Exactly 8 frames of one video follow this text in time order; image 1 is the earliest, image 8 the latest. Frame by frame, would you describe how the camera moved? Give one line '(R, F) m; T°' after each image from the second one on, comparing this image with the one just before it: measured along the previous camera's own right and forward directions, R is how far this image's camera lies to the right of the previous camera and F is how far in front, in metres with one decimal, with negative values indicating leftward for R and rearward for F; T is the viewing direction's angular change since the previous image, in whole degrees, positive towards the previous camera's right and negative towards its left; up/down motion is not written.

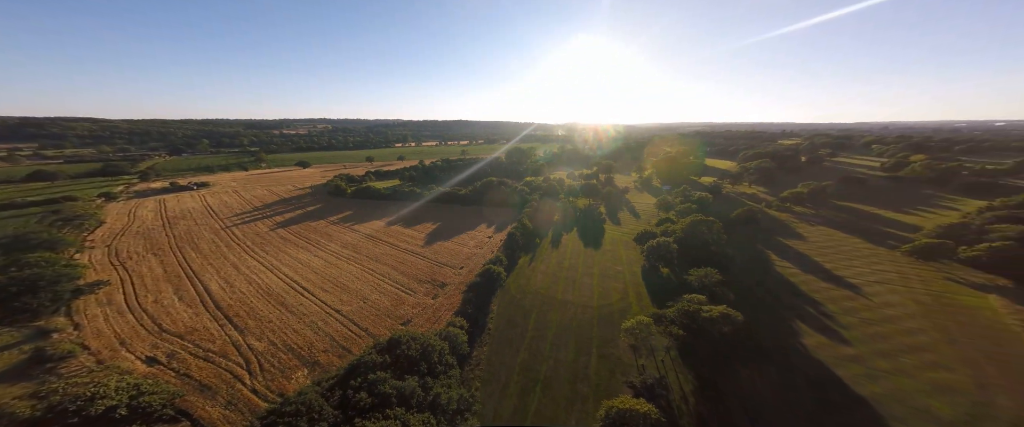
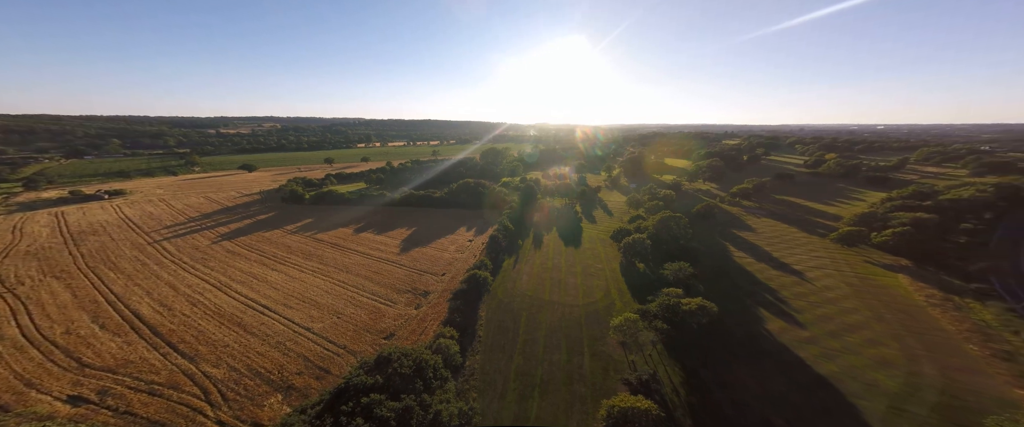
(-1.8, +0.1) m; +7°
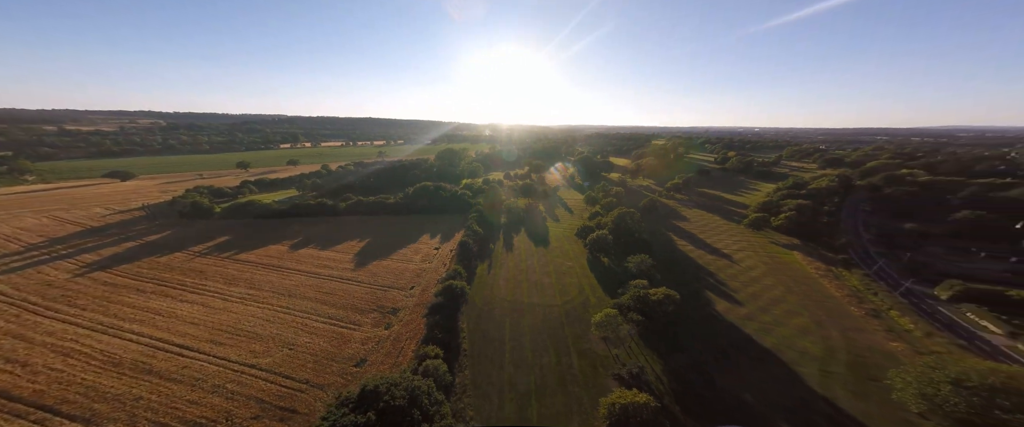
(-3.0, +0.8) m; +12°
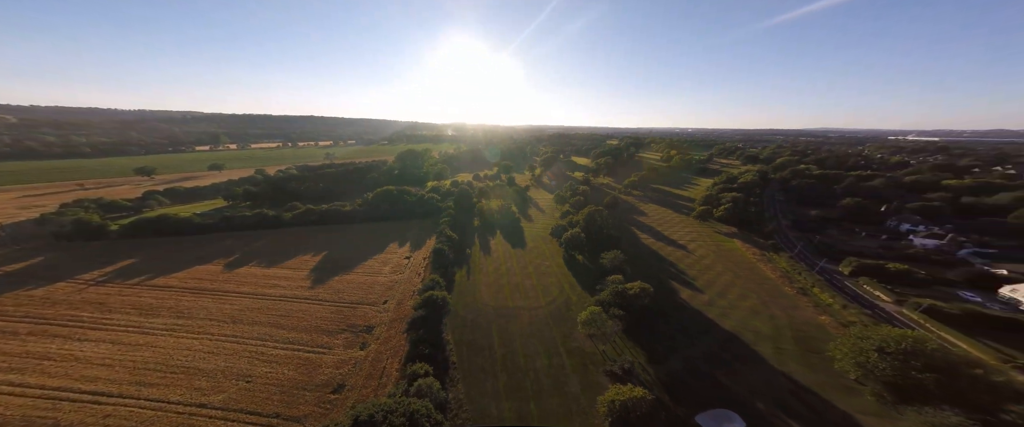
(-2.2, +0.8) m; +9°
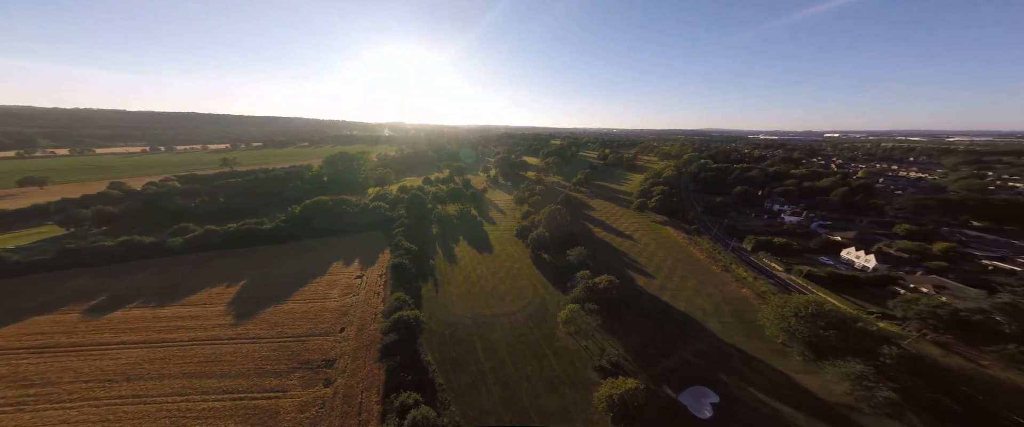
(-2.8, +1.2) m; +13°
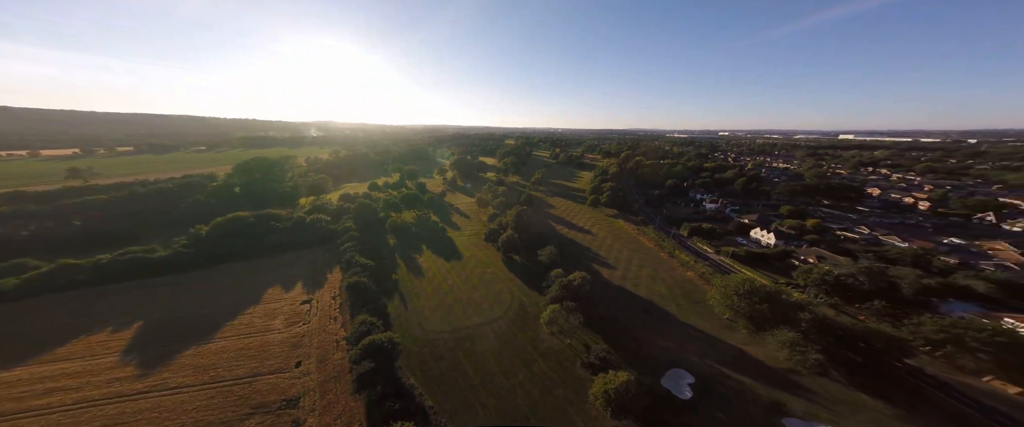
(-2.2, +0.9) m; +11°
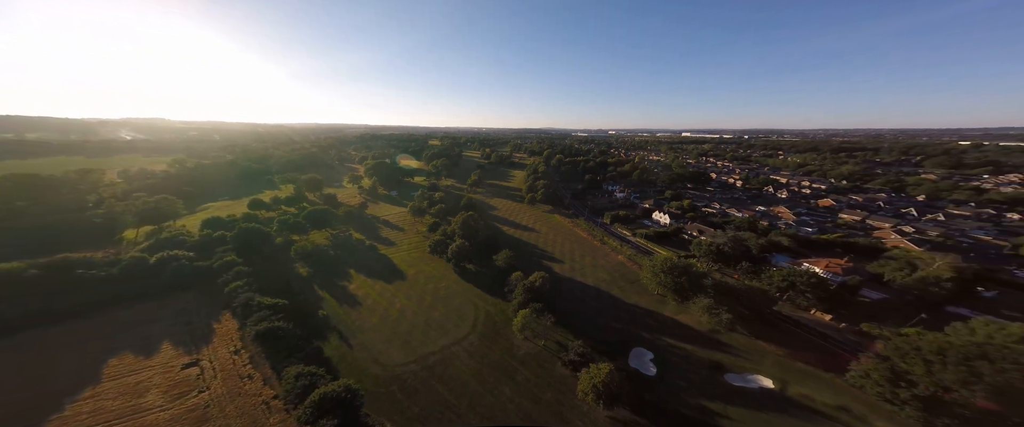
(-2.8, +1.4) m; +15°
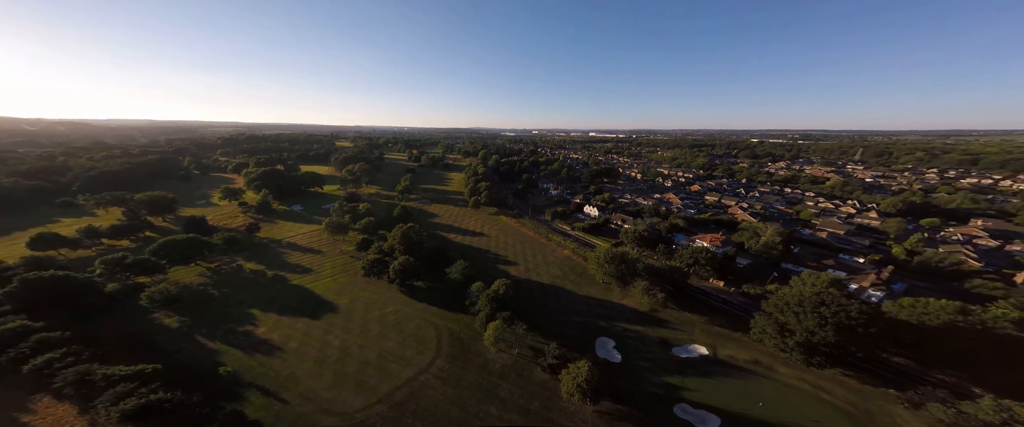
(-2.2, +1.0) m; +13°
